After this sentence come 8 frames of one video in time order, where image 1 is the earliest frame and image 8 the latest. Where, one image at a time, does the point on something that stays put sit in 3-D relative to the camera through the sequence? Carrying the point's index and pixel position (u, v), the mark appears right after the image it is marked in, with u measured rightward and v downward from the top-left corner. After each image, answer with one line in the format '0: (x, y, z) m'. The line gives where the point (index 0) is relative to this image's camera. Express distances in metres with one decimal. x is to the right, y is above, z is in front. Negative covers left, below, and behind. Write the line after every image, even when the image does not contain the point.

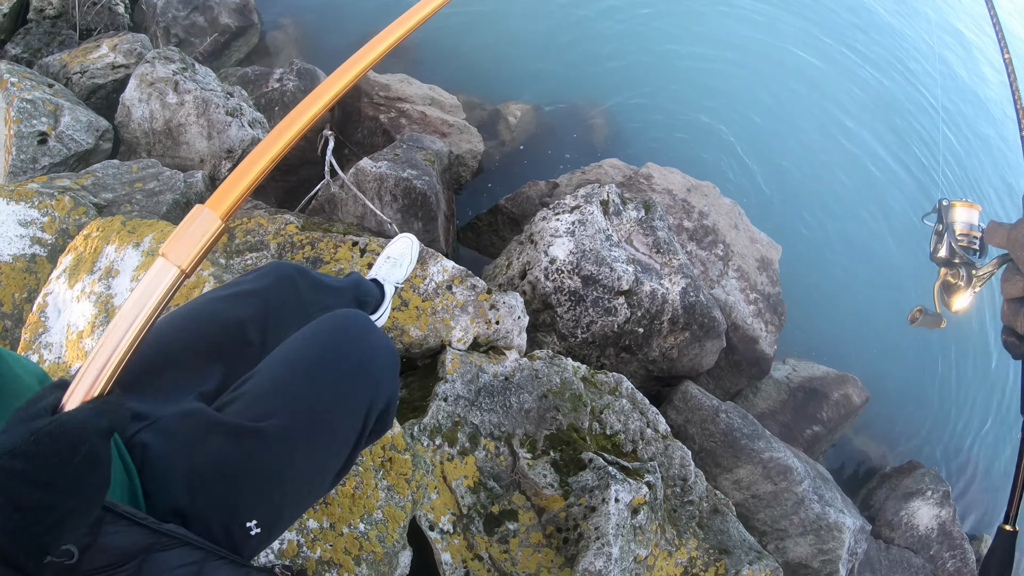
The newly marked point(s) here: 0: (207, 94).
0: (-4.0, +2.7, +7.0) m
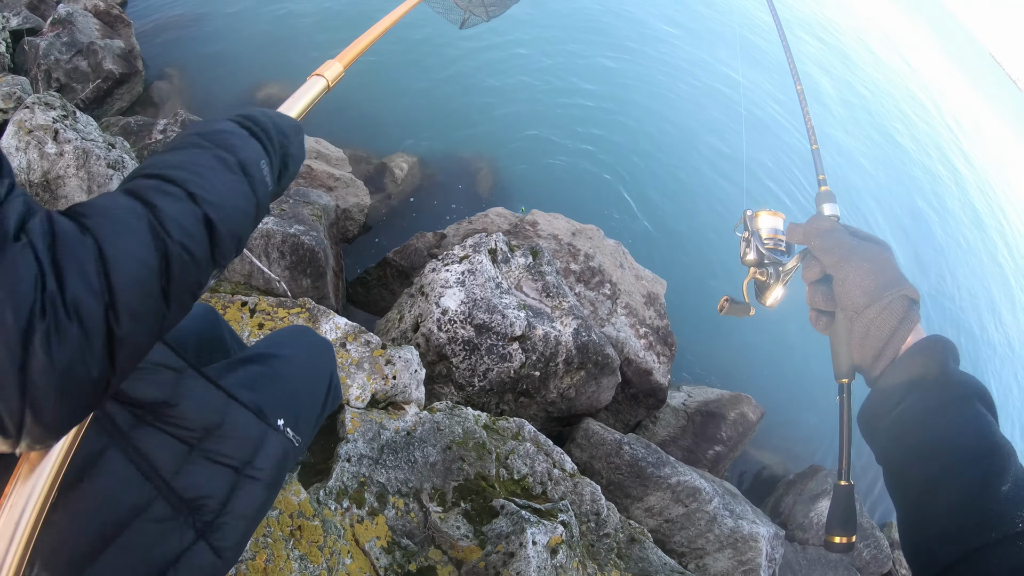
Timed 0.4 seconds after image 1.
0: (-5.2, +1.9, +6.5) m
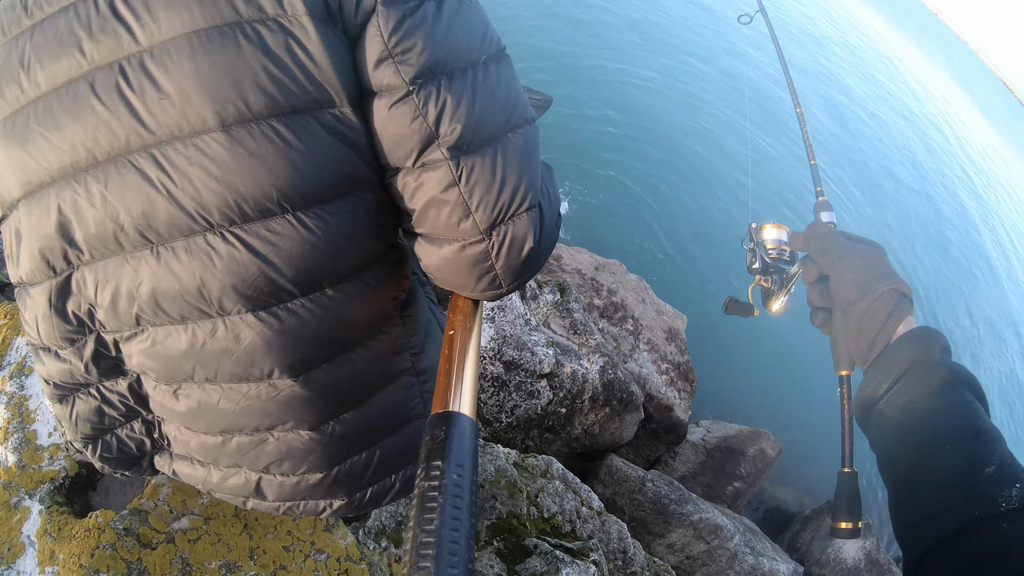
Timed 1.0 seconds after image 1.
0: (-4.9, +1.6, +6.6) m
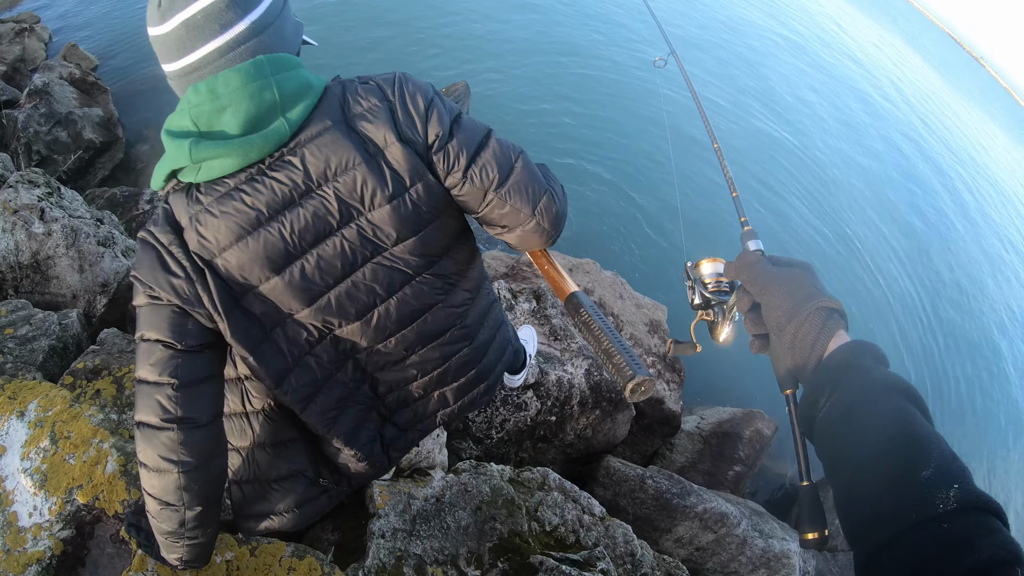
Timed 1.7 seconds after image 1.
0: (-5.3, +0.8, +6.4) m
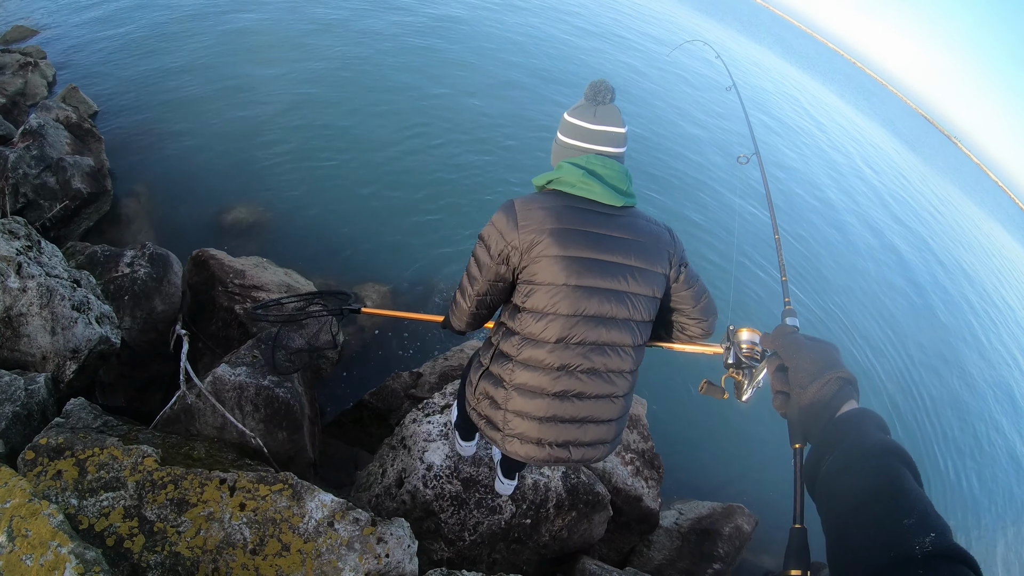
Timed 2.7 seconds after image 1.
0: (-5.5, +0.1, +6.3) m
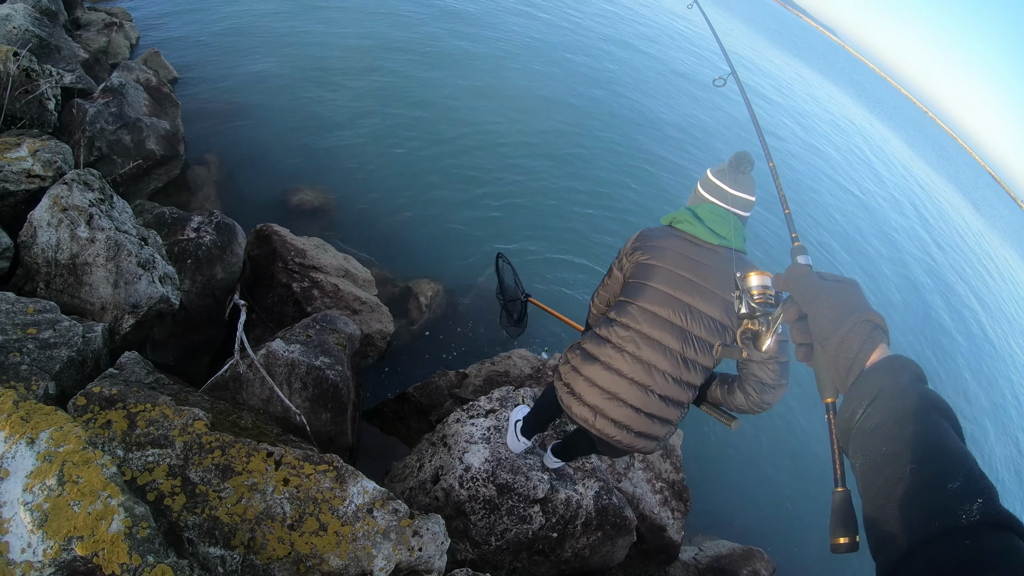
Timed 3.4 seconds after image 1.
0: (-4.9, +0.6, +6.6) m
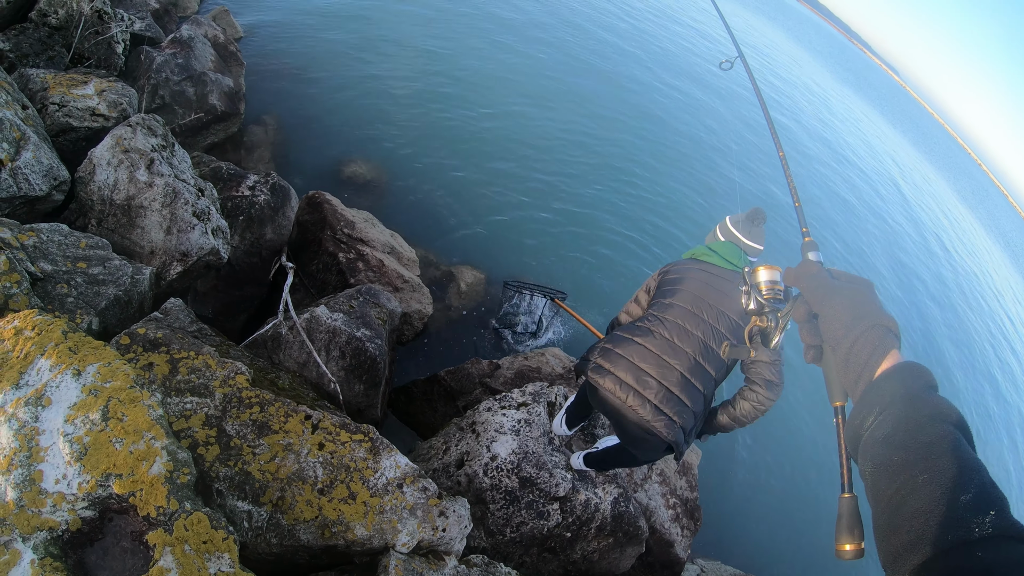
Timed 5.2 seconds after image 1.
0: (-4.2, +1.3, +6.8) m
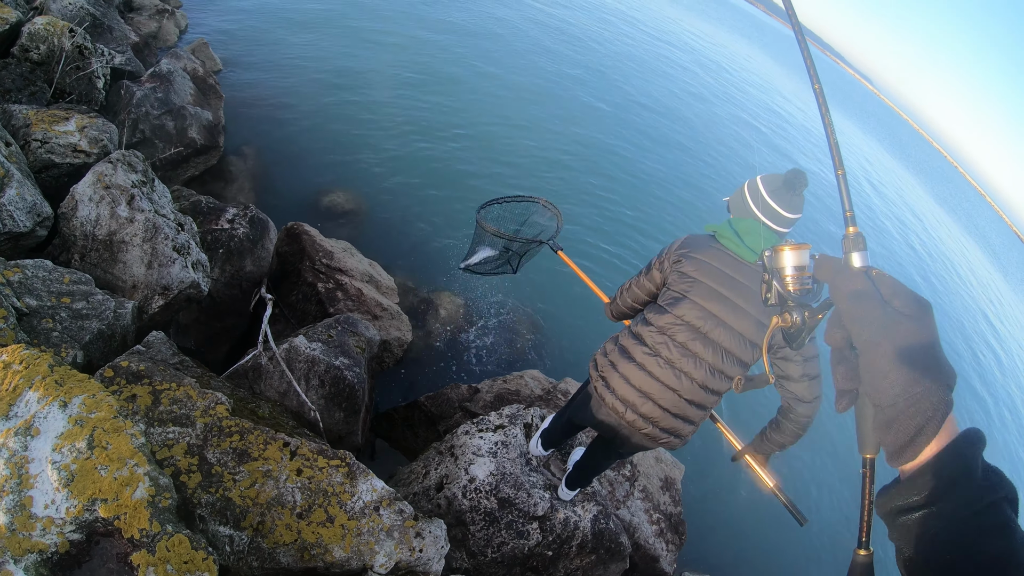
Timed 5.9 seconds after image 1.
0: (-4.6, +0.9, +6.9) m
